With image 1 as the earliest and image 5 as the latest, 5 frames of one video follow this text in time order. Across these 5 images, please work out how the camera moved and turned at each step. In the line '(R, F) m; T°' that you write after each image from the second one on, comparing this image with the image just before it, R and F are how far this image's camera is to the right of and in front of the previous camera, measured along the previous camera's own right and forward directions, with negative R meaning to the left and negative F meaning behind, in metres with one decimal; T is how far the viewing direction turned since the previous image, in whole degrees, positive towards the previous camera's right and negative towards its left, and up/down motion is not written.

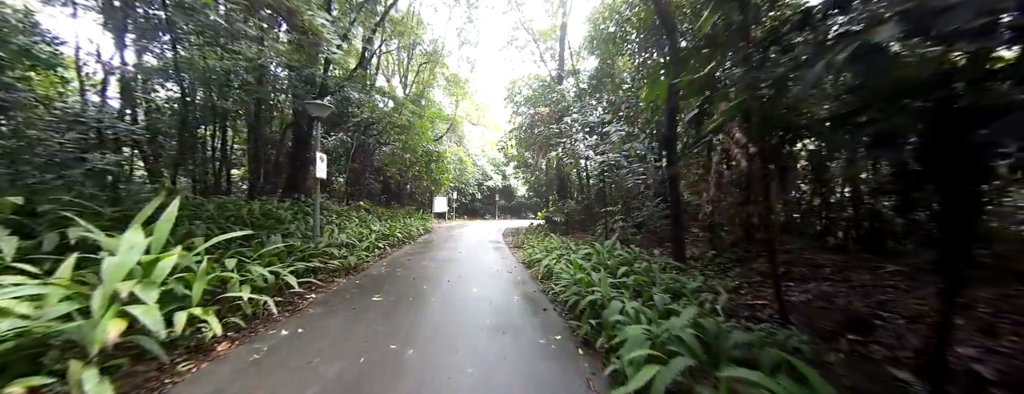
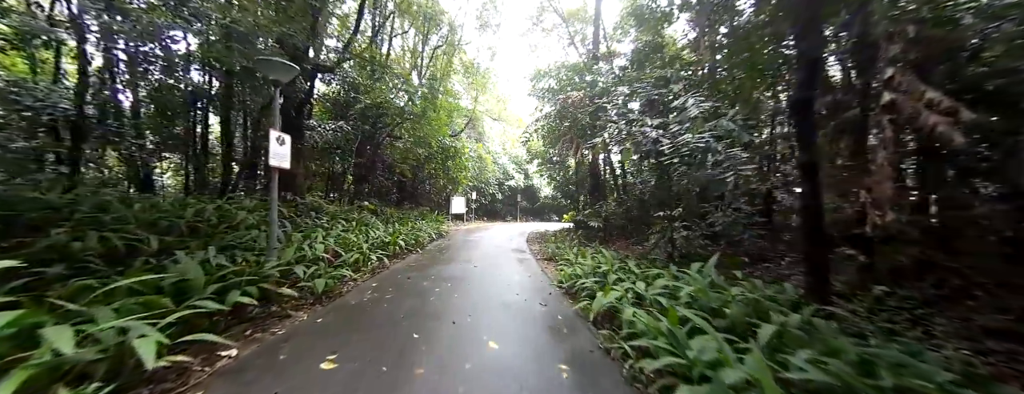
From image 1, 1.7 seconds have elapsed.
(-0.2, +1.6) m; -4°
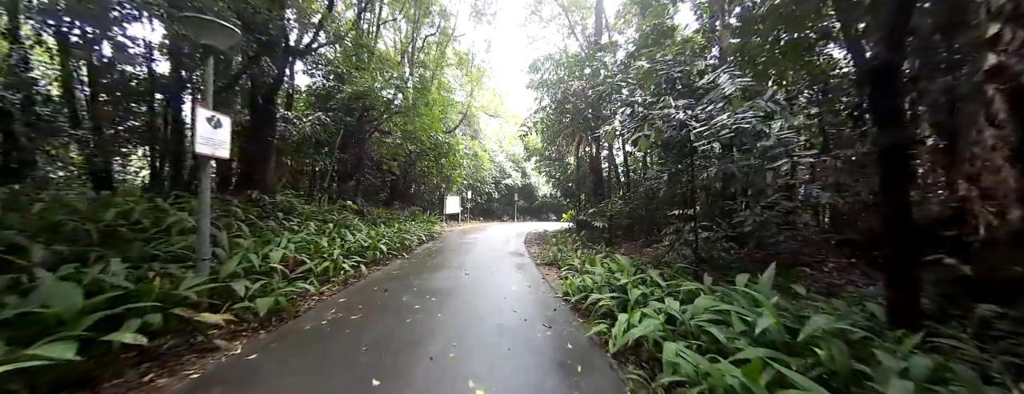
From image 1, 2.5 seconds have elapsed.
(0.0, +0.7) m; 0°
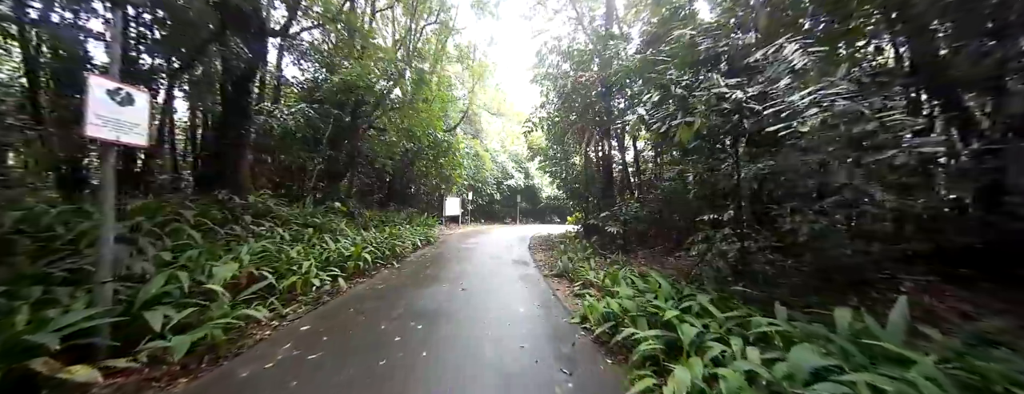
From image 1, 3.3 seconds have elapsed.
(-0.1, +0.7) m; 0°
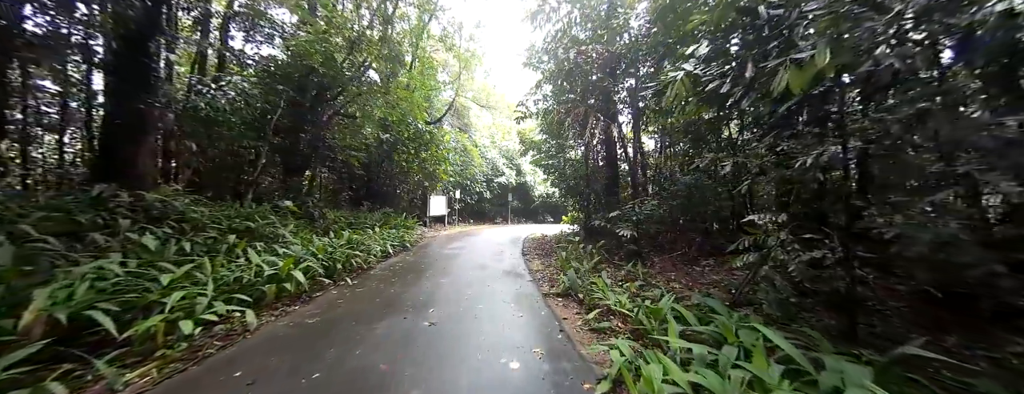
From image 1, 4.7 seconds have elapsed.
(0.0, +1.2) m; +2°
